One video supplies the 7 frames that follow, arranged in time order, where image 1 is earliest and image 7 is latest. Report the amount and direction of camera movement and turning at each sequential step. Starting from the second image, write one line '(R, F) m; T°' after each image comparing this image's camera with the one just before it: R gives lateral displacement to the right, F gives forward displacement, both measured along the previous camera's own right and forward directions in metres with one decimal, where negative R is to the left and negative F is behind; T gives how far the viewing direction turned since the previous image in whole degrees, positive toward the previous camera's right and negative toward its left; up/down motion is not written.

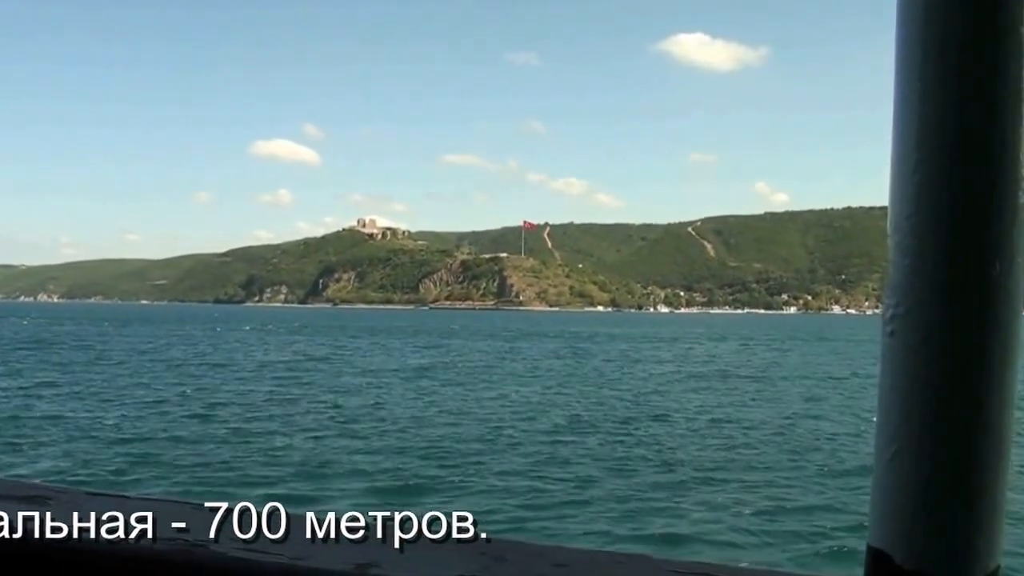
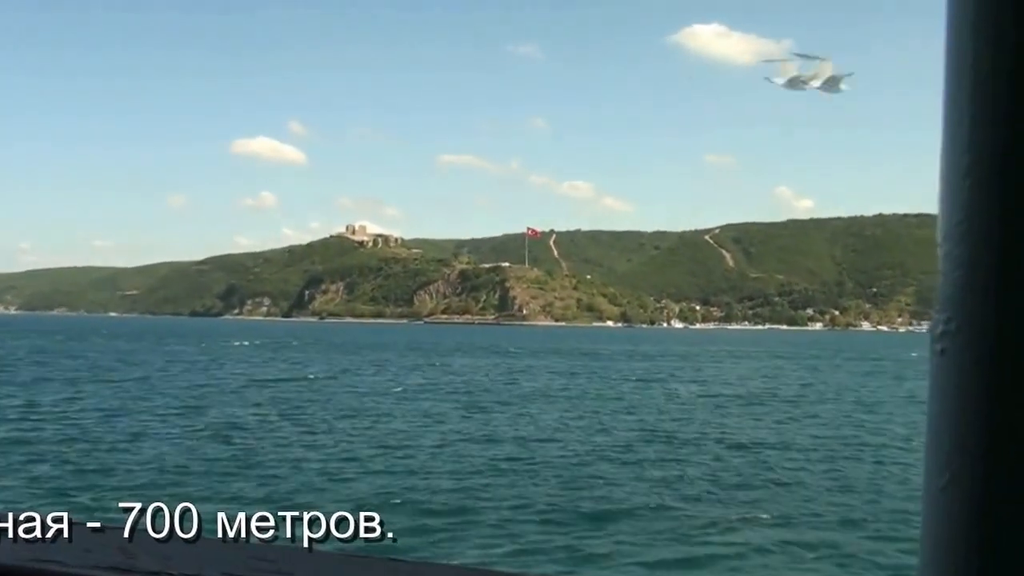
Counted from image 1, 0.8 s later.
(-1.5, +8.2) m; +1°
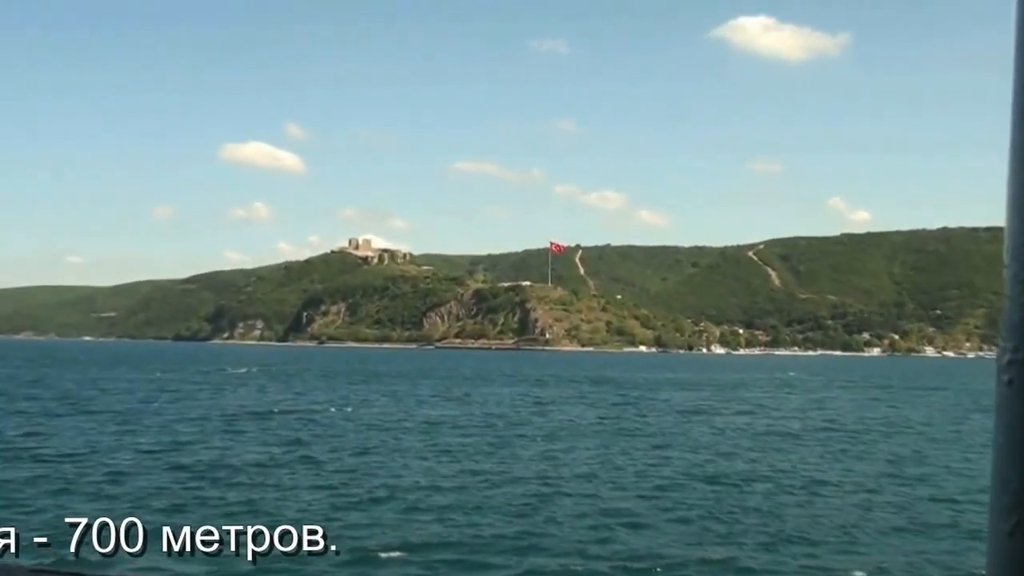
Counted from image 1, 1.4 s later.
(-0.9, +9.8) m; 0°
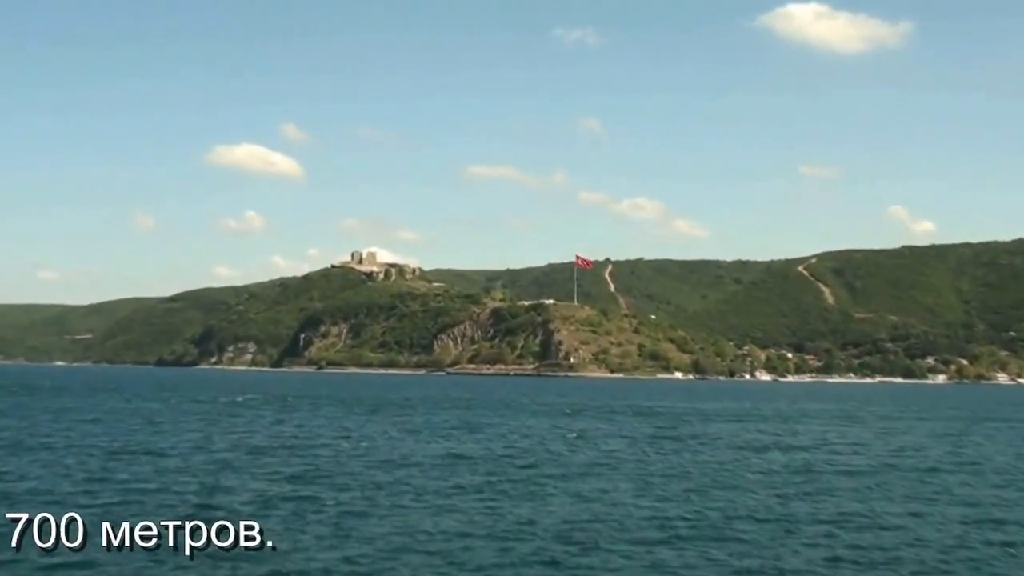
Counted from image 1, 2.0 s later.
(+0.7, +8.9) m; -1°
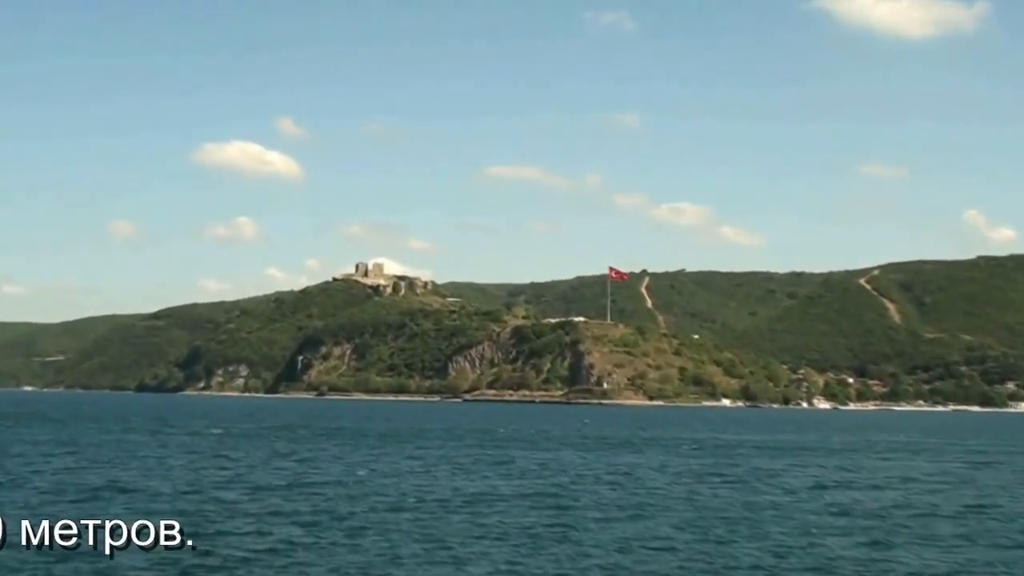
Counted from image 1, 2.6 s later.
(-0.4, +8.6) m; 0°
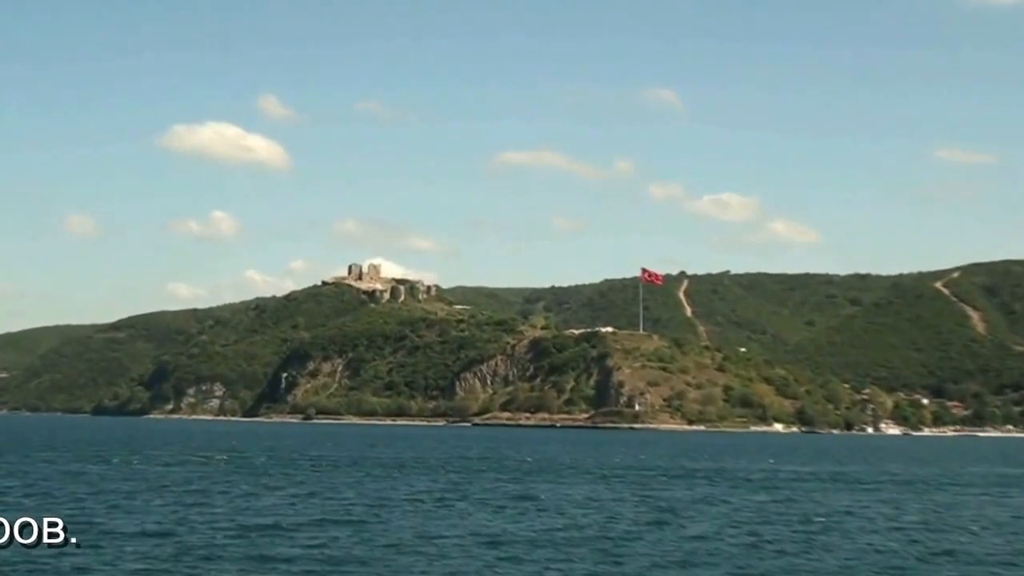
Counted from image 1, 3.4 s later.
(+0.7, +9.5) m; -1°
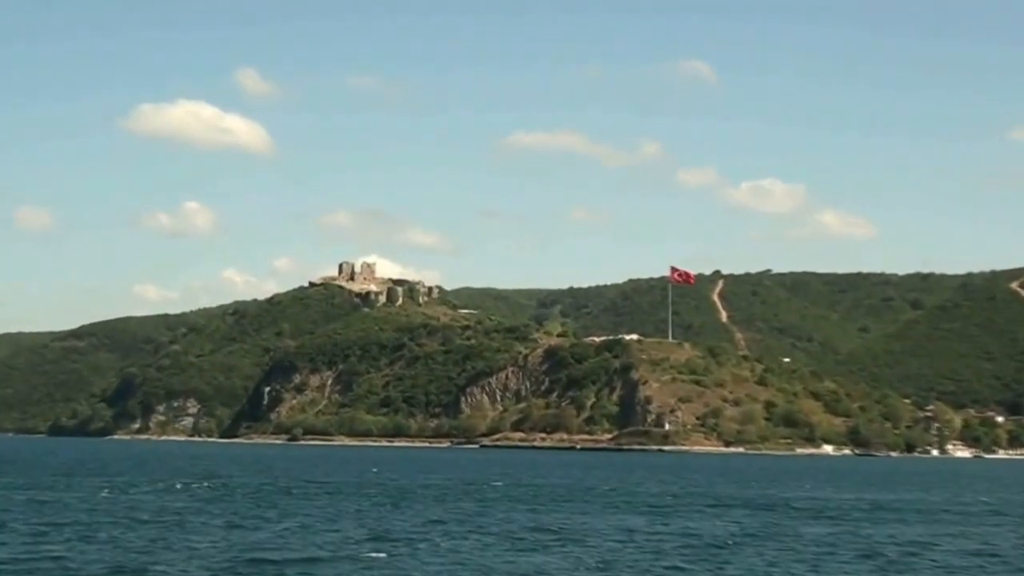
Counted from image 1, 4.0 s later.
(0.0, +7.0) m; 0°
